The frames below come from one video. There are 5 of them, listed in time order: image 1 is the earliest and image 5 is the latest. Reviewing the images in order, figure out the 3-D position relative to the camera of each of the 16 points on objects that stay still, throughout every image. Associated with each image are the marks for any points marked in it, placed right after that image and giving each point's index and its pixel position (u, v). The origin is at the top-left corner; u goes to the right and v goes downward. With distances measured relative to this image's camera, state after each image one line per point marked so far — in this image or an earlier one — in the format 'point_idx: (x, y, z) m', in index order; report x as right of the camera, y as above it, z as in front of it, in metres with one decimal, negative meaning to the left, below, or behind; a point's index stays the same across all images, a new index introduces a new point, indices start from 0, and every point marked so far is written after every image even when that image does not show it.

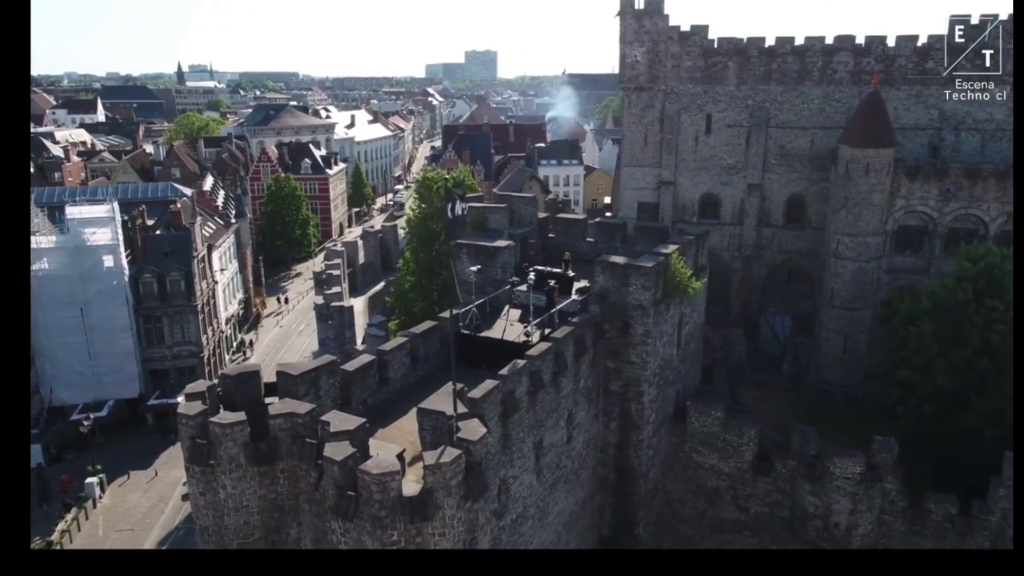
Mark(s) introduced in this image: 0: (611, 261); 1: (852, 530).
0: (+2.1, +0.6, +16.4) m
1: (+7.5, -5.3, +17.1) m
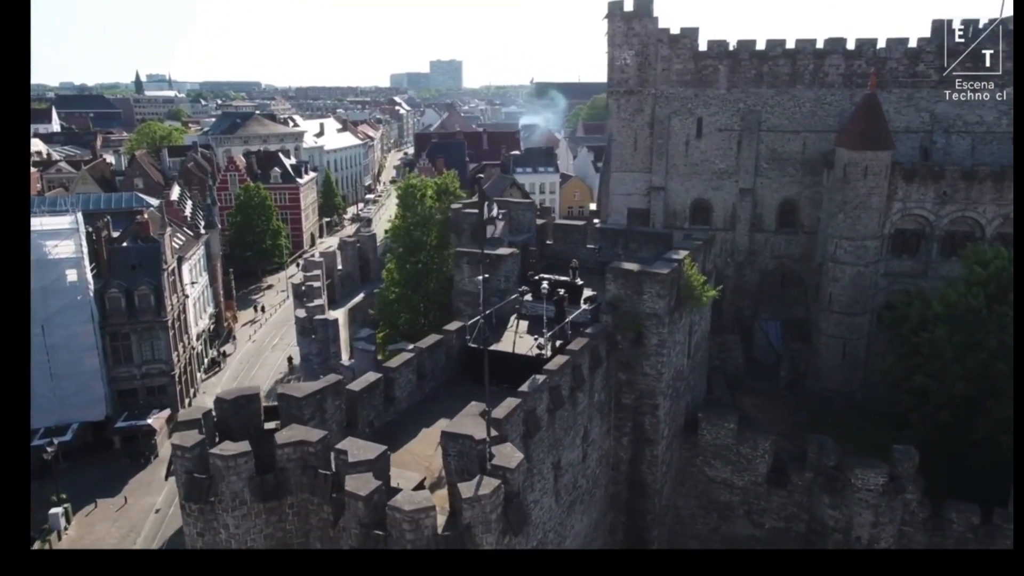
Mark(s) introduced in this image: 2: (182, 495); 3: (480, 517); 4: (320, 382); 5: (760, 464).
0: (+2.2, +0.4, +15.6) m
1: (+7.7, -5.4, +16.5) m
2: (-4.4, -2.7, +10.3) m
3: (-0.4, -2.7, +9.1) m
4: (-3.0, -1.5, +12.3) m
5: (+5.6, -4.0, +17.6) m
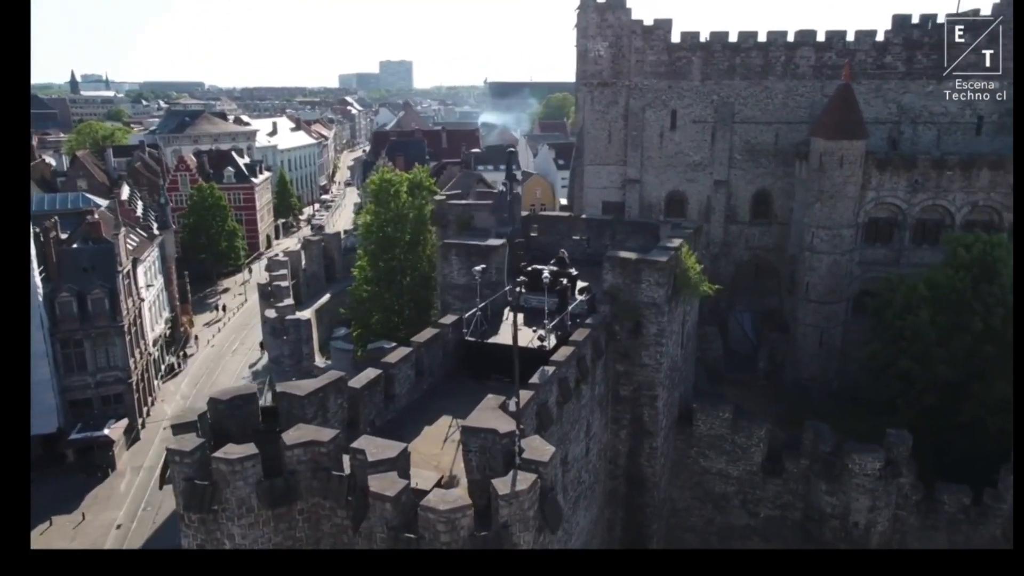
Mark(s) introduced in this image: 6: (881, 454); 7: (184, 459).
0: (+2.1, +0.6, +15.3) m
1: (+7.6, -5.1, +16.6) m
2: (-4.0, -2.6, +9.5) m
3: (+0.1, -2.5, +8.6) m
4: (-2.9, -1.3, +11.6) m
5: (+5.5, -3.7, +17.5) m
6: (+7.6, -3.4, +16.1) m
7: (-4.0, -2.1, +9.5) m
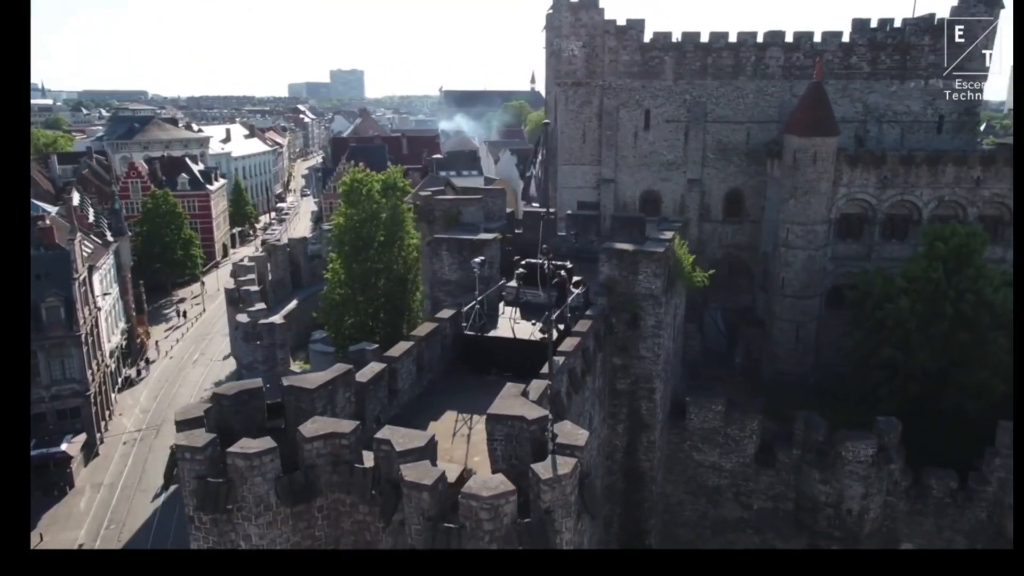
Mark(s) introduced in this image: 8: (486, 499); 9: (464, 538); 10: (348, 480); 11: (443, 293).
0: (+2.1, +0.8, +15.2) m
1: (+7.6, -4.9, +16.7) m
2: (-3.6, -2.5, +9.0) m
3: (+0.5, -2.2, +8.3) m
4: (-2.6, -1.2, +11.1) m
5: (+5.3, -3.5, +17.5) m
6: (+7.6, -3.2, +16.3) m
7: (-3.6, -1.9, +9.0) m
8: (-0.3, -2.1, +7.8) m
9: (-0.5, -2.5, +8.0) m
10: (-2.0, -2.3, +9.3) m
11: (-1.5, -0.1, +16.7) m
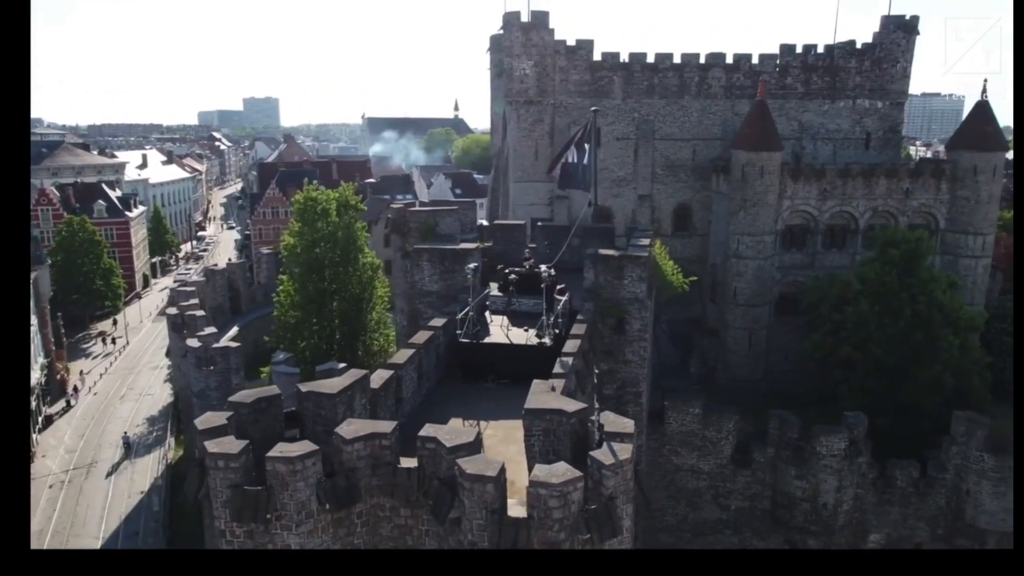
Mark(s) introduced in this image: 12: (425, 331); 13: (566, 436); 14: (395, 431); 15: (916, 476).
0: (+1.8, +0.7, +15.4) m
1: (+7.3, -4.9, +17.3) m
2: (-3.0, -2.4, +8.4) m
3: (+1.1, -2.1, +8.3) m
4: (-2.3, -1.2, +10.8) m
5: (+4.9, -3.6, +17.9) m
6: (+7.3, -3.2, +17.0) m
7: (-3.1, -1.9, +8.4) m
8: (+0.4, -1.9, +7.7) m
9: (+0.2, -2.4, +7.8) m
10: (-1.4, -2.2, +8.9) m
11: (-1.9, -0.3, +16.5) m
12: (-1.5, -0.8, +13.7) m
13: (+0.7, -1.8, +9.4) m
14: (-1.4, -1.6, +9.0) m
15: (+9.2, -4.3, +17.7) m
